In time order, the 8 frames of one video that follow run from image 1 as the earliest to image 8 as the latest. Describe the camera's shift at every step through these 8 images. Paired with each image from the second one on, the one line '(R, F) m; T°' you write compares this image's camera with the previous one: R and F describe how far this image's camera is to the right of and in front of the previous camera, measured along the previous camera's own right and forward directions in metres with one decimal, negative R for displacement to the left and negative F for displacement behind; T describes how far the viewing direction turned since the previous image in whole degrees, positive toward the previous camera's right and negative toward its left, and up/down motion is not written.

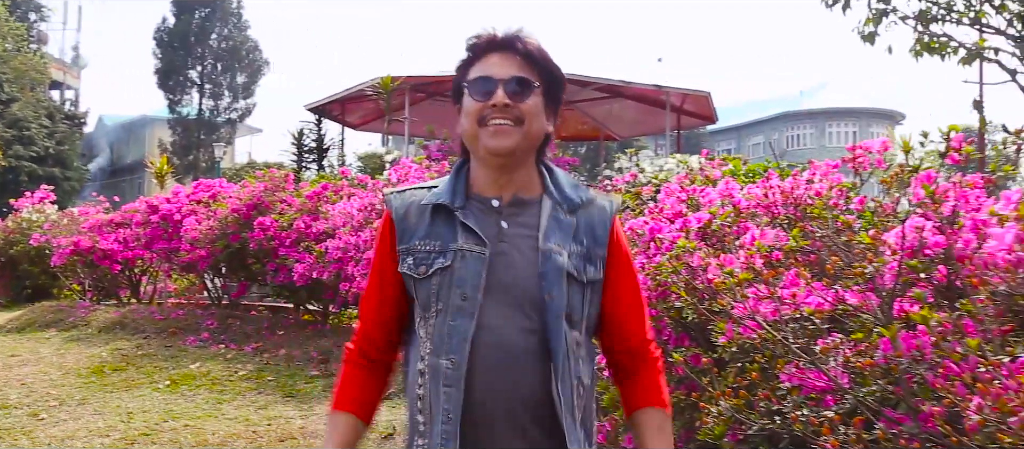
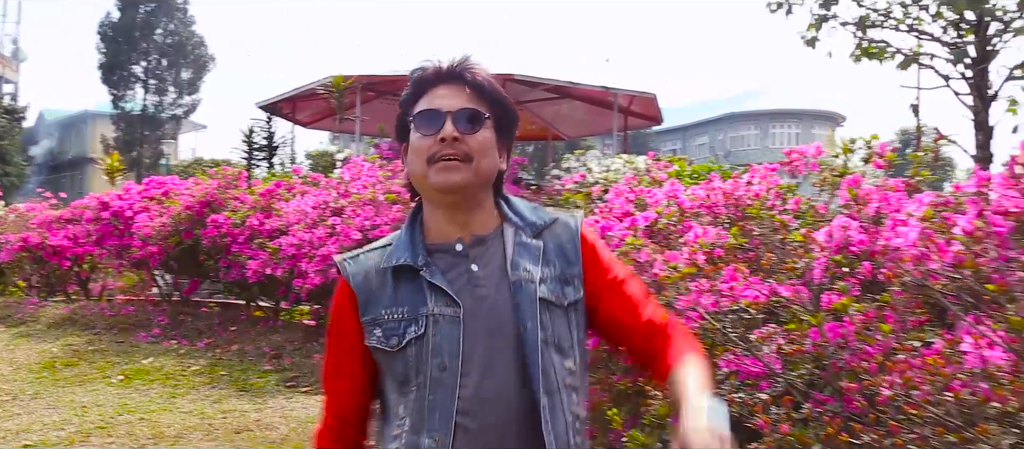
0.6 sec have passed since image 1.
(0.0, -0.2) m; +3°
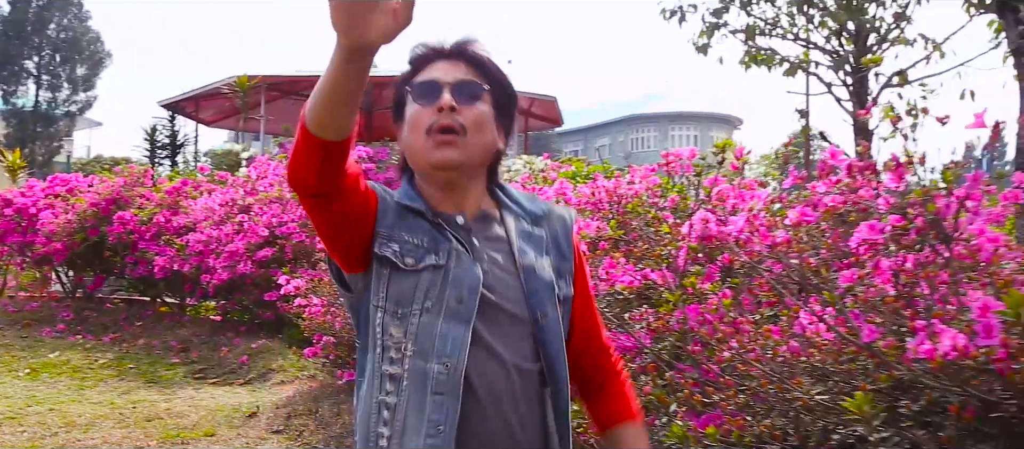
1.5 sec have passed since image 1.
(0.0, -0.3) m; +5°
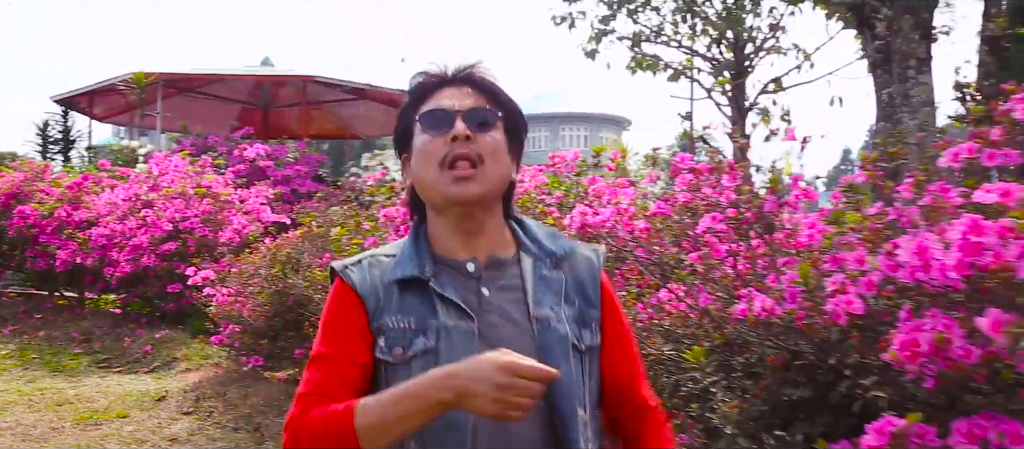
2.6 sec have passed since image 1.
(0.0, -0.4) m; +5°
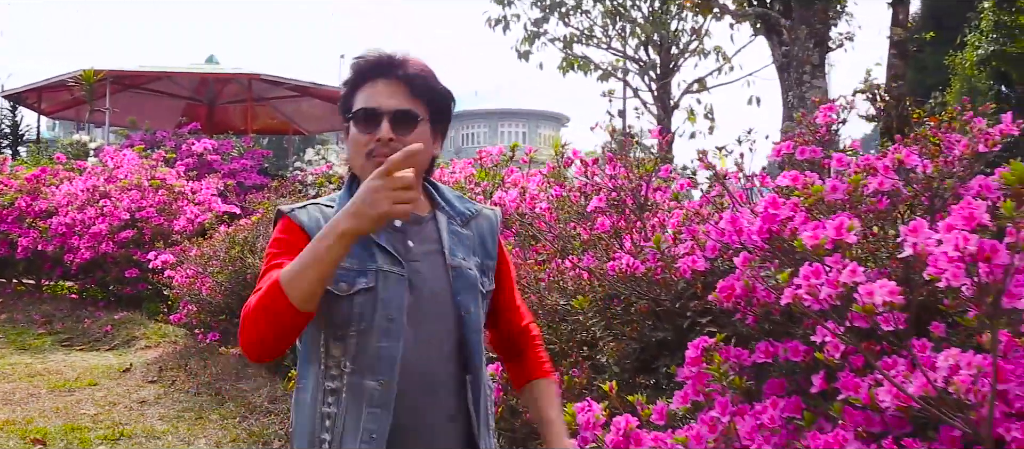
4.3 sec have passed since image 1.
(0.0, -0.7) m; +3°
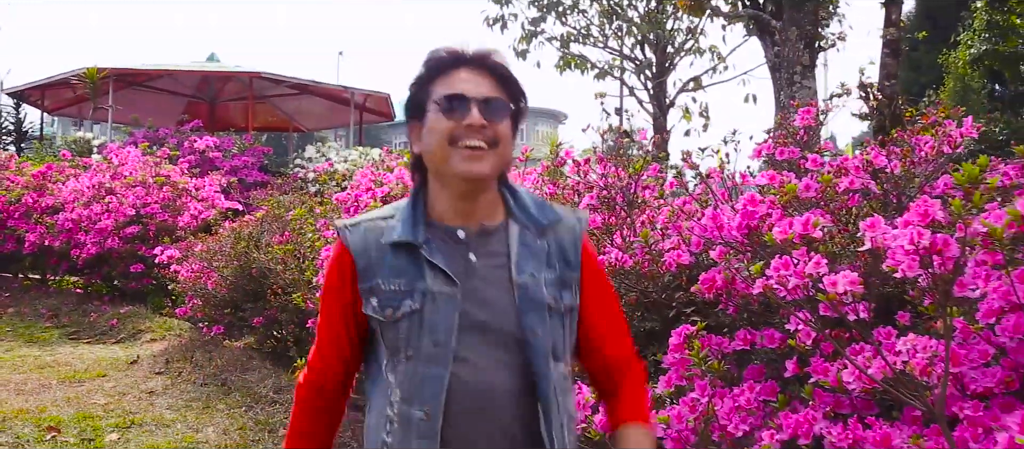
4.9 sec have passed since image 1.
(0.0, -0.2) m; 0°
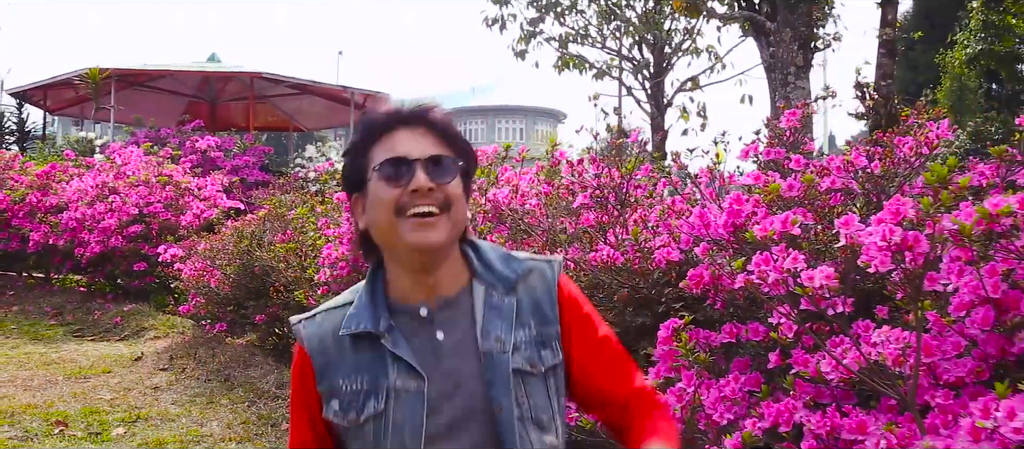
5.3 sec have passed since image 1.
(0.0, -0.1) m; 0°
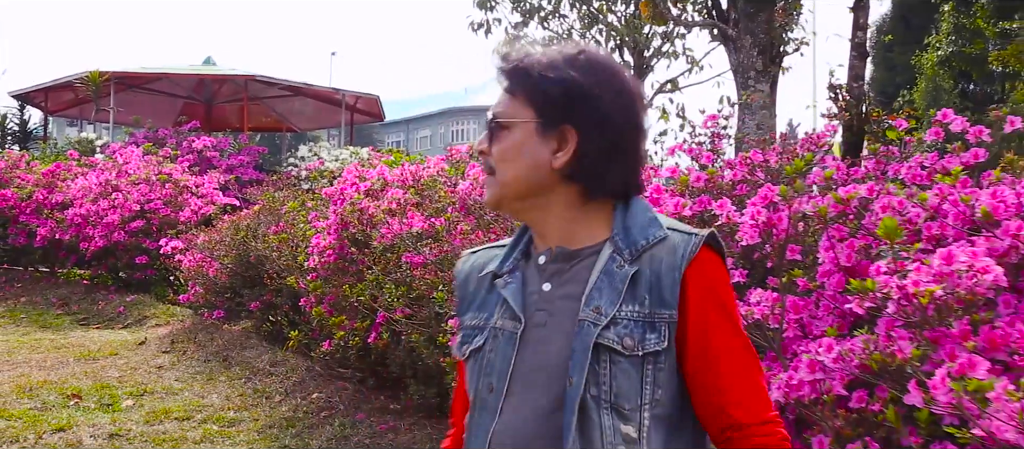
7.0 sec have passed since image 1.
(+0.1, -0.5) m; 0°
